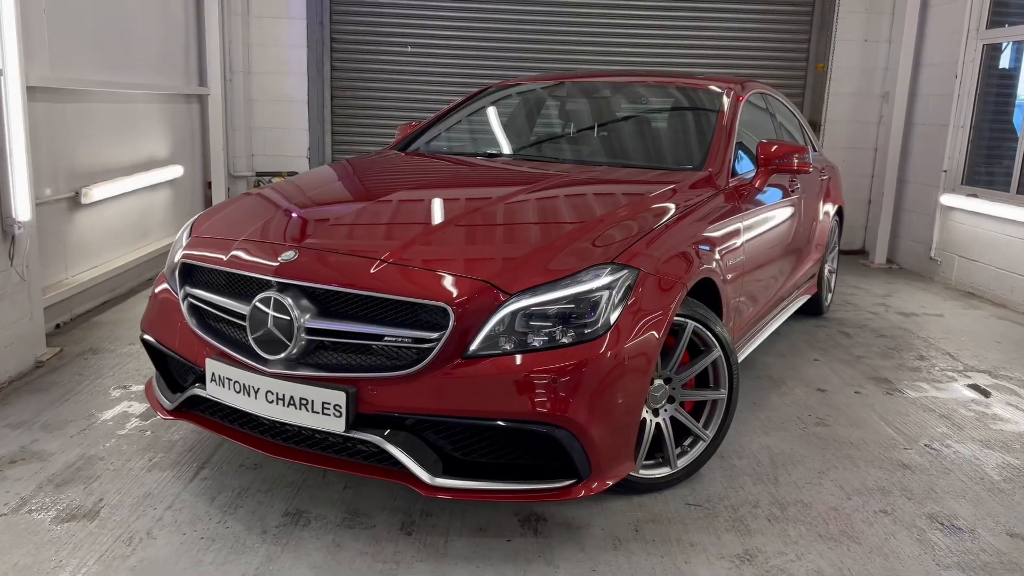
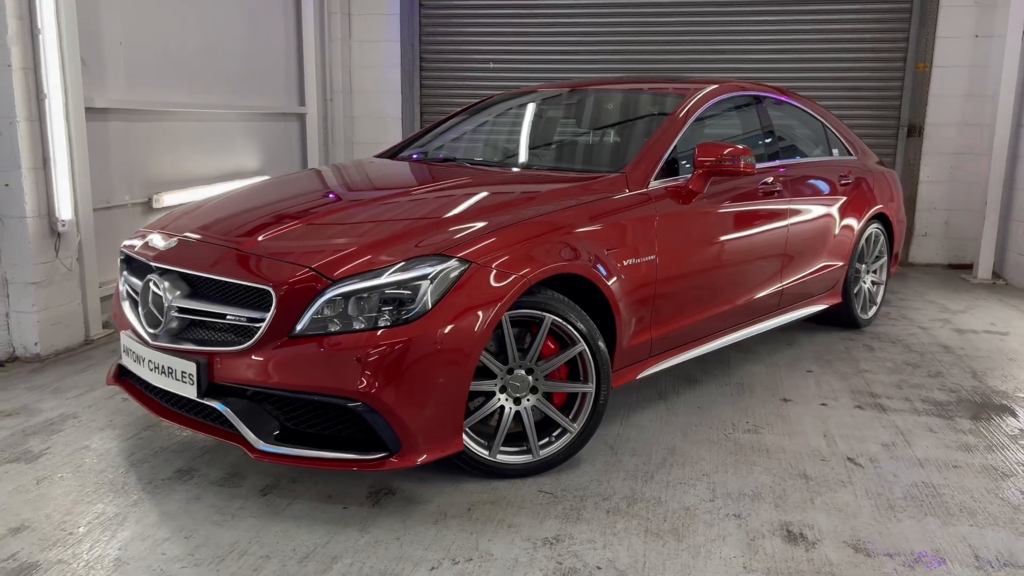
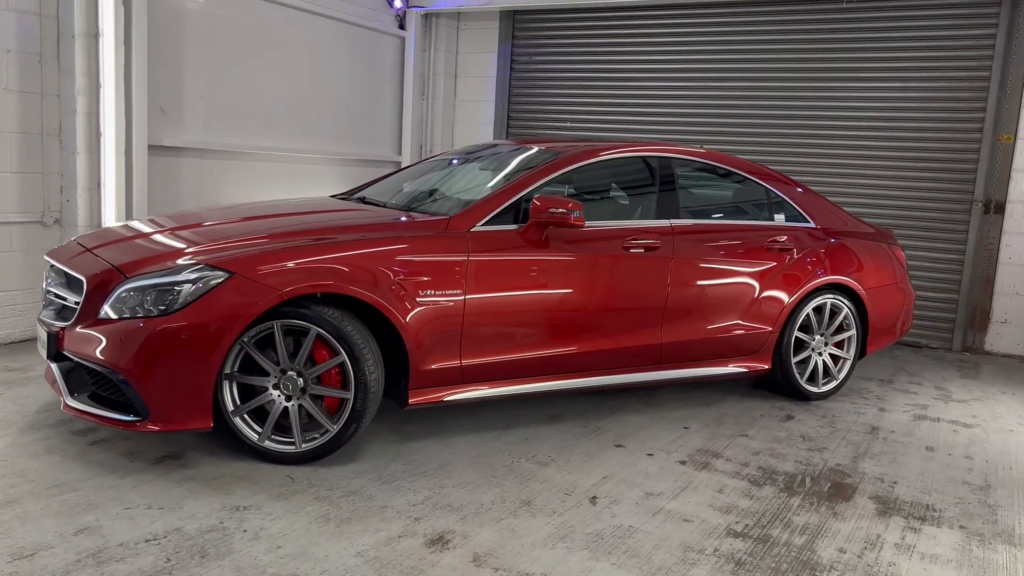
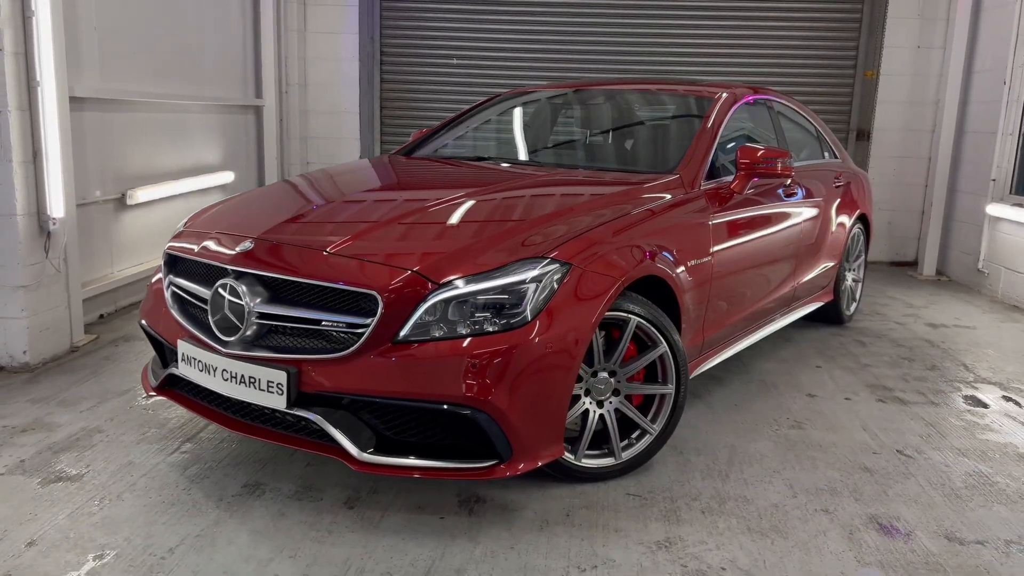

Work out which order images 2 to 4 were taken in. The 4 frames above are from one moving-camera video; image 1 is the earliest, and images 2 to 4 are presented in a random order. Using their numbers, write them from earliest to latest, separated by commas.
4, 2, 3
